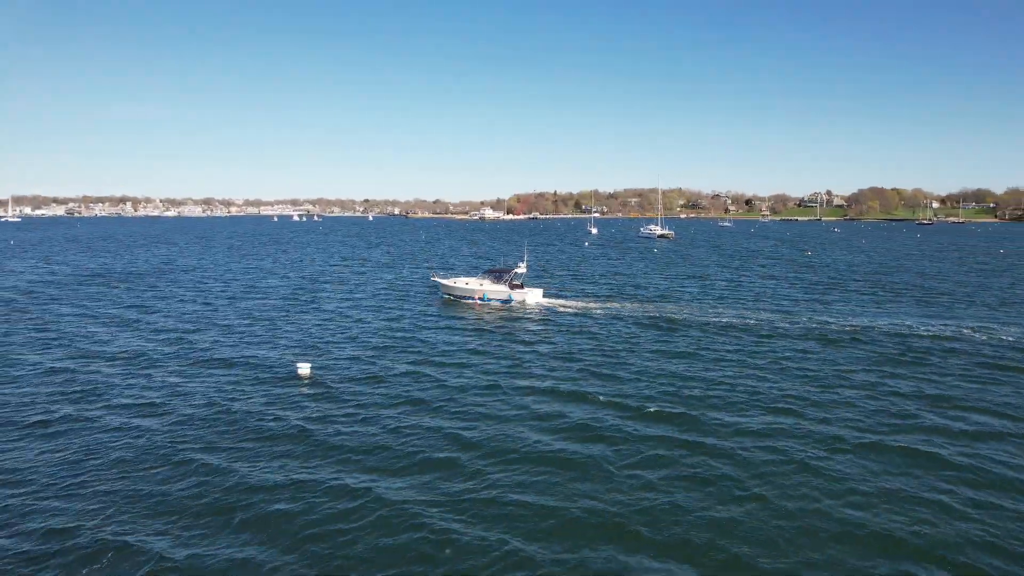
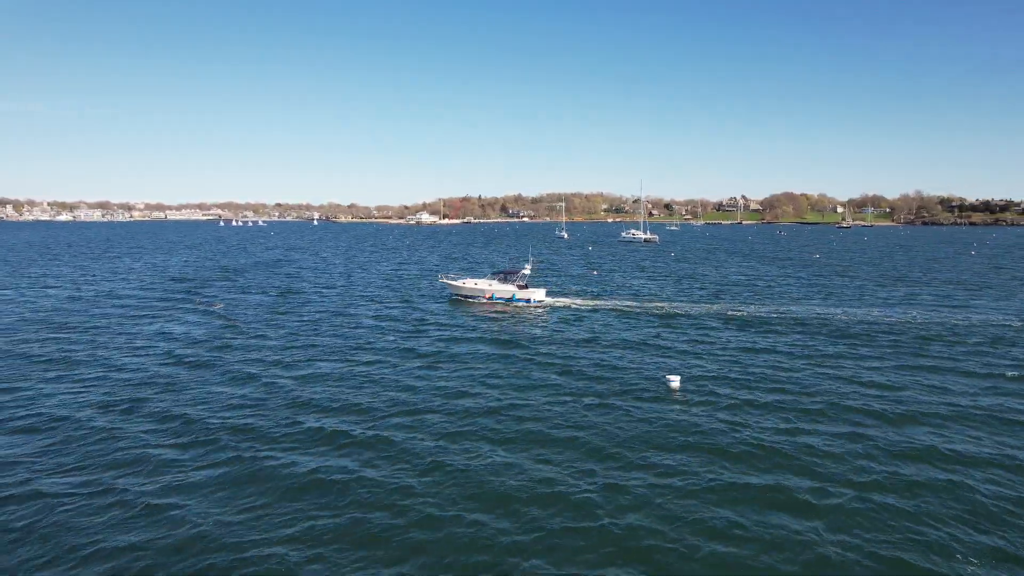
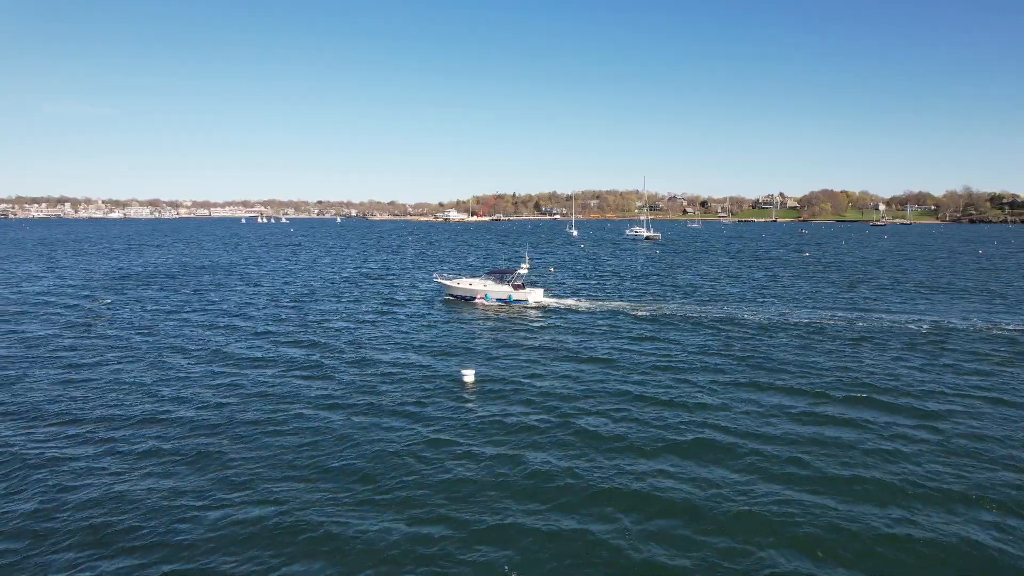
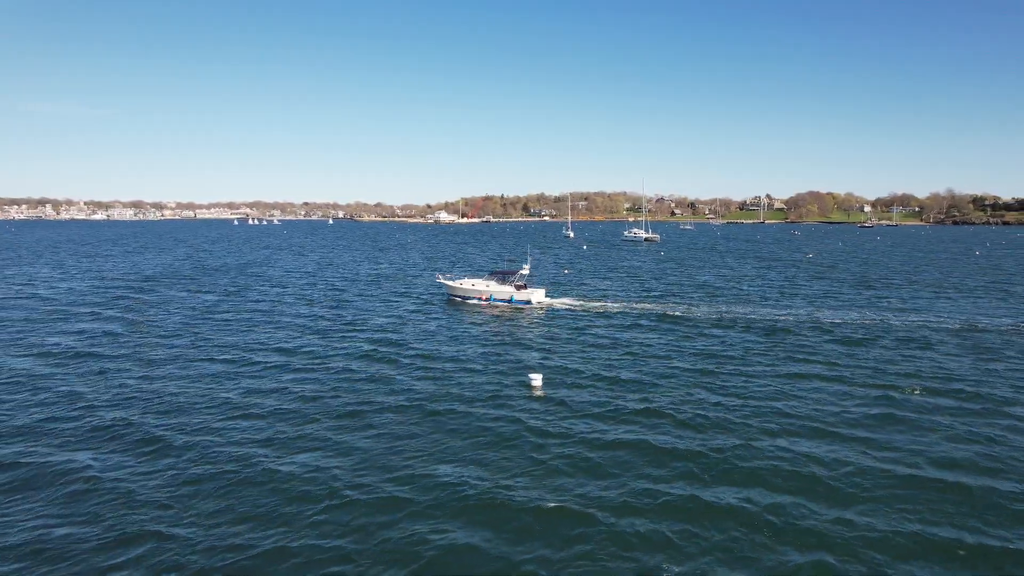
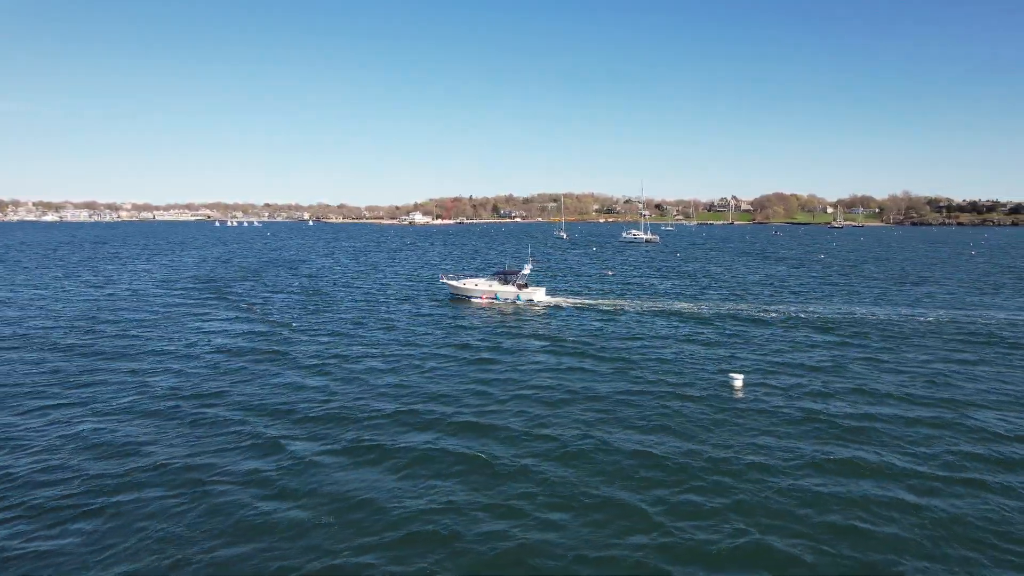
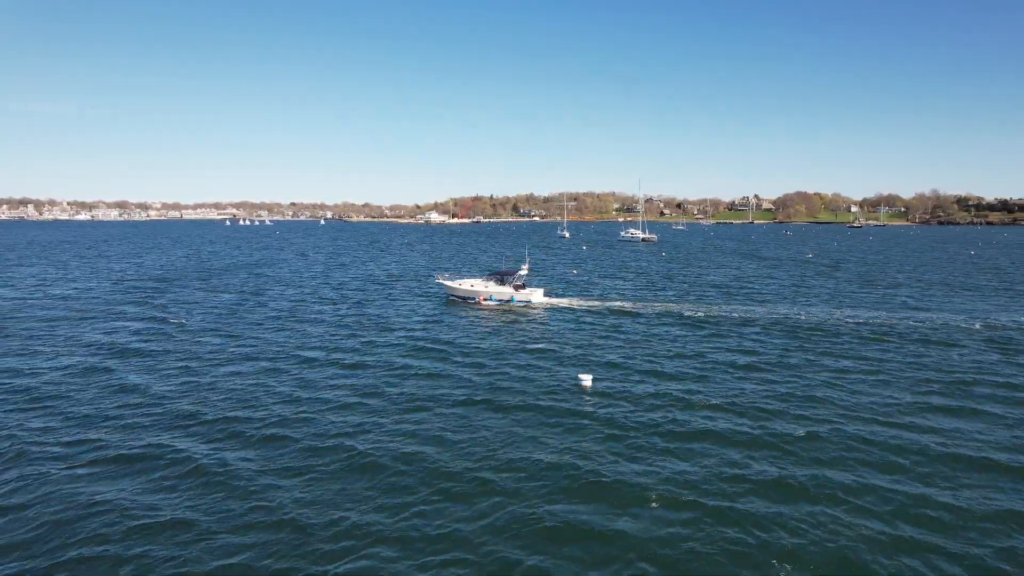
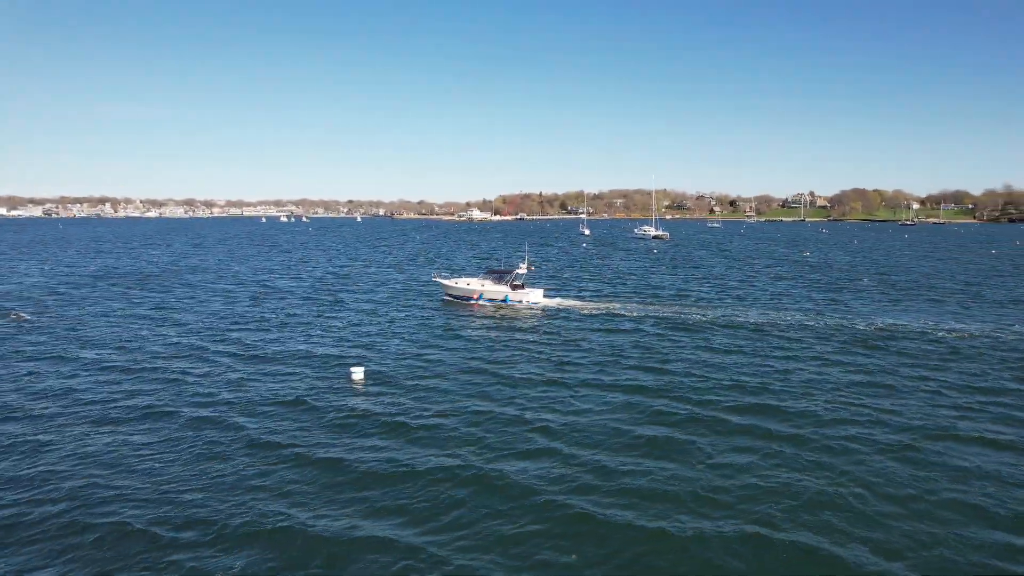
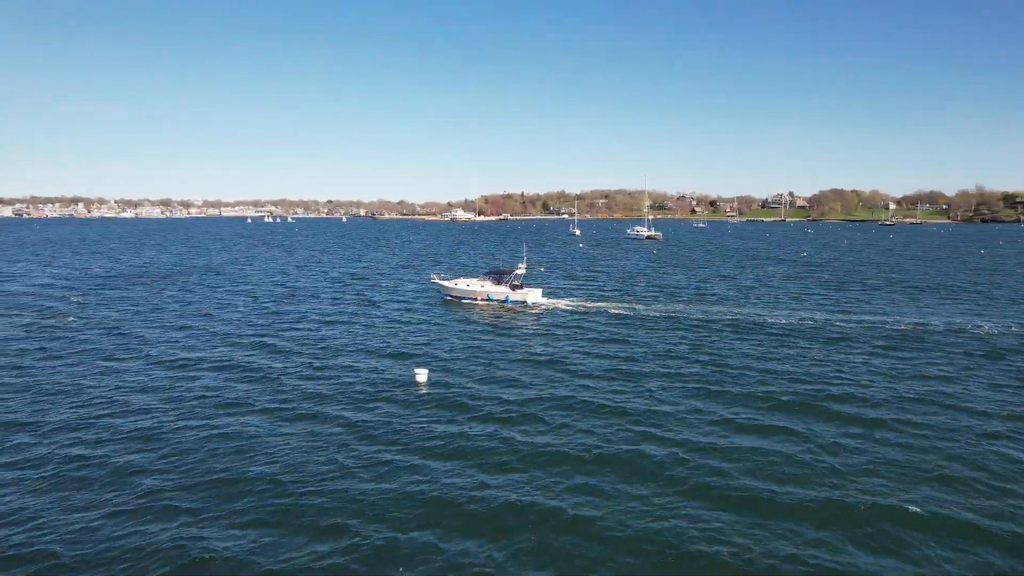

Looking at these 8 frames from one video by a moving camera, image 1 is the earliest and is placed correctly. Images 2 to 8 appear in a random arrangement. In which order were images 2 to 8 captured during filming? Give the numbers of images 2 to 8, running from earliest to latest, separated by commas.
7, 8, 3, 4, 6, 2, 5
